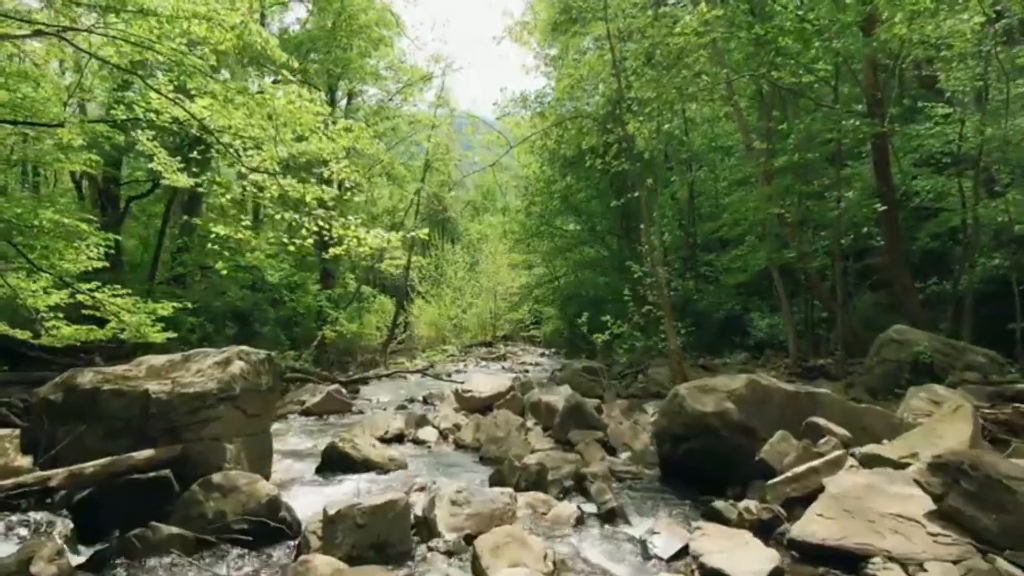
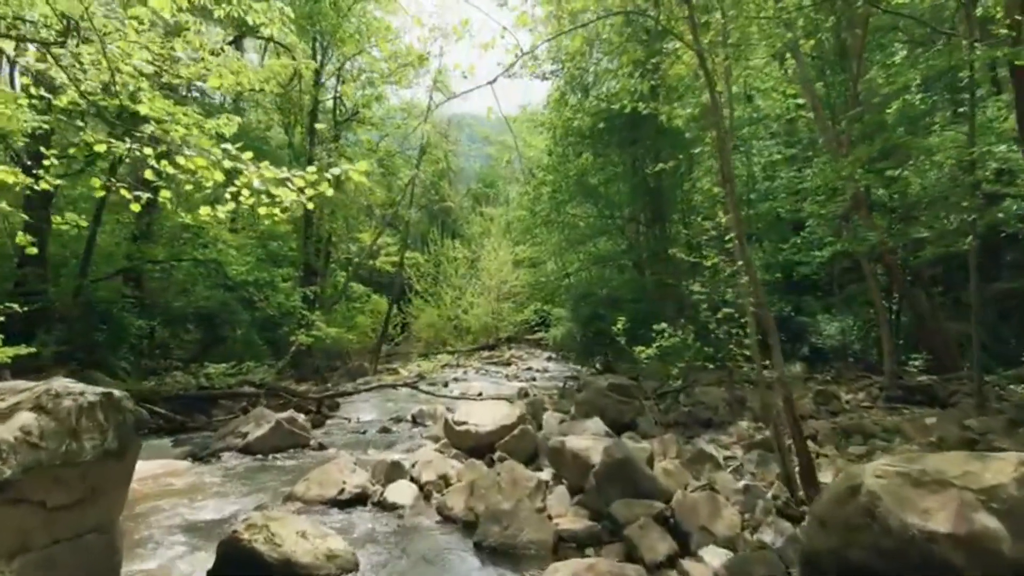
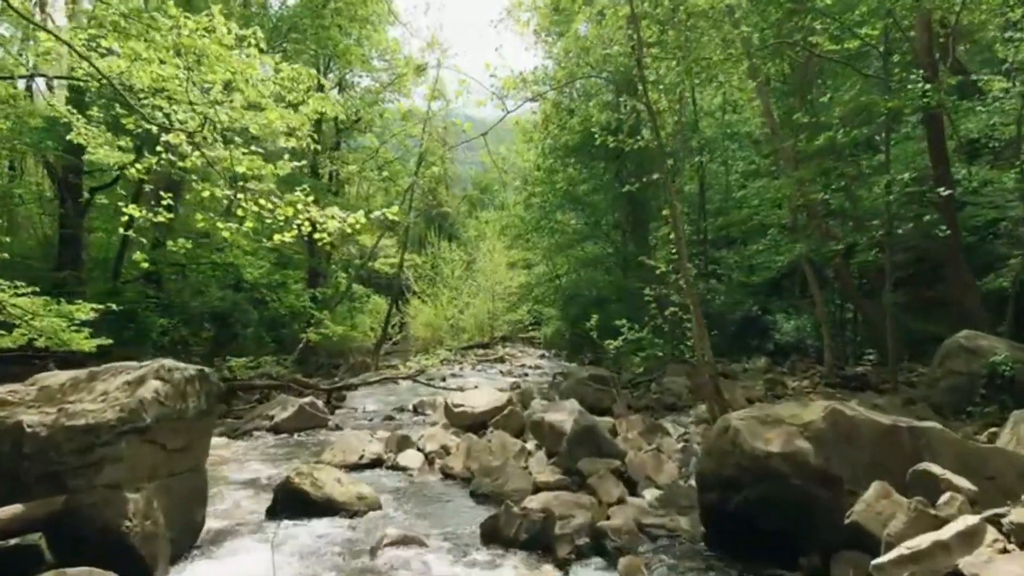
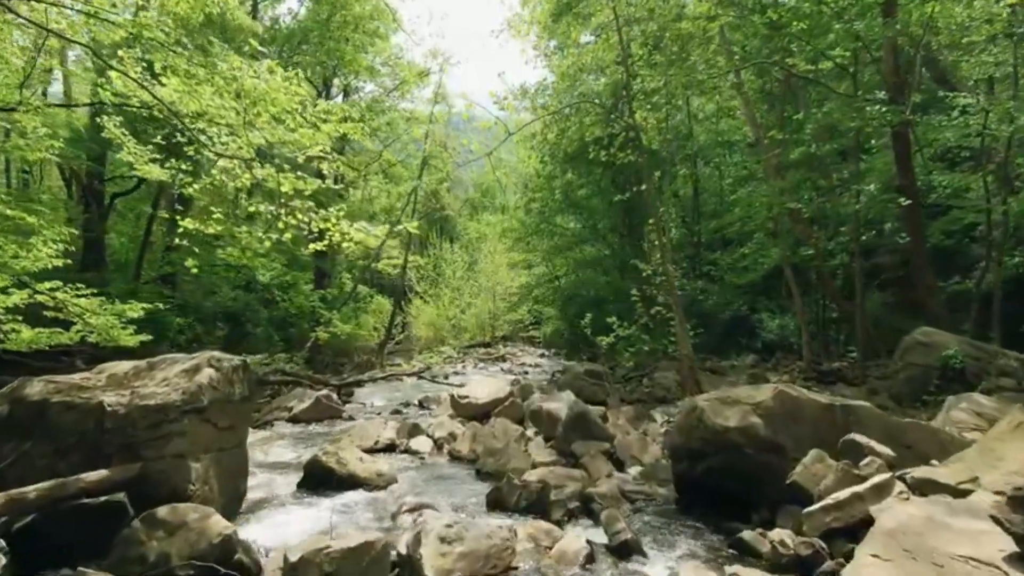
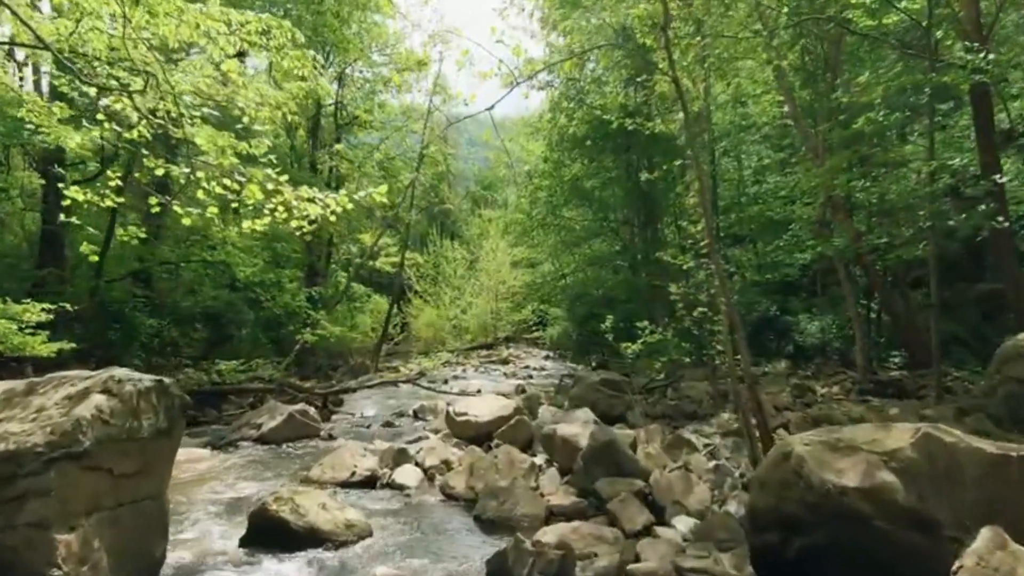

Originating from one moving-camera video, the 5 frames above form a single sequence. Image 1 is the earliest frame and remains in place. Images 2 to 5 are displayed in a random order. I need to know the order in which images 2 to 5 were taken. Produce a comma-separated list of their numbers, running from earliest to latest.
4, 3, 5, 2
